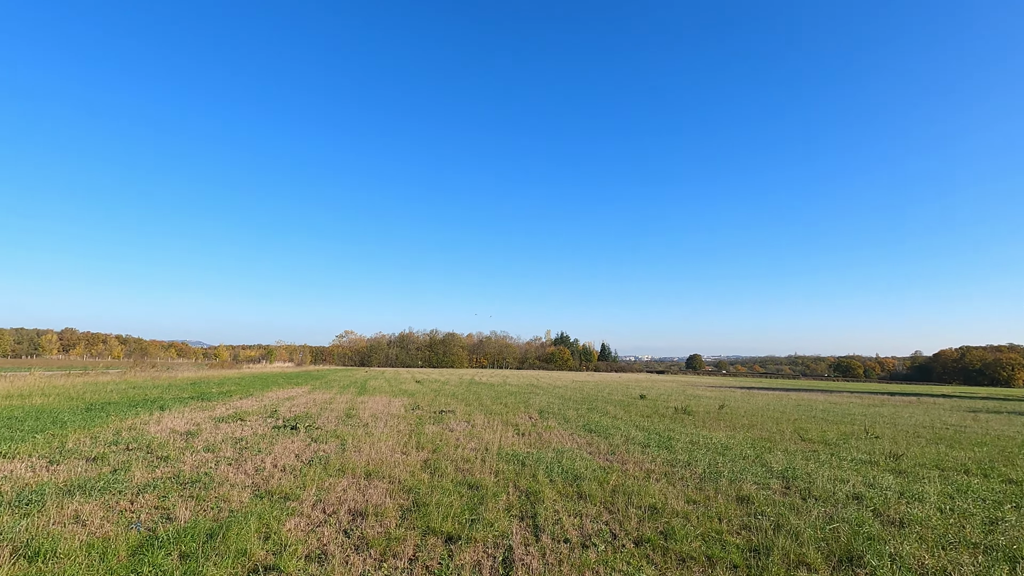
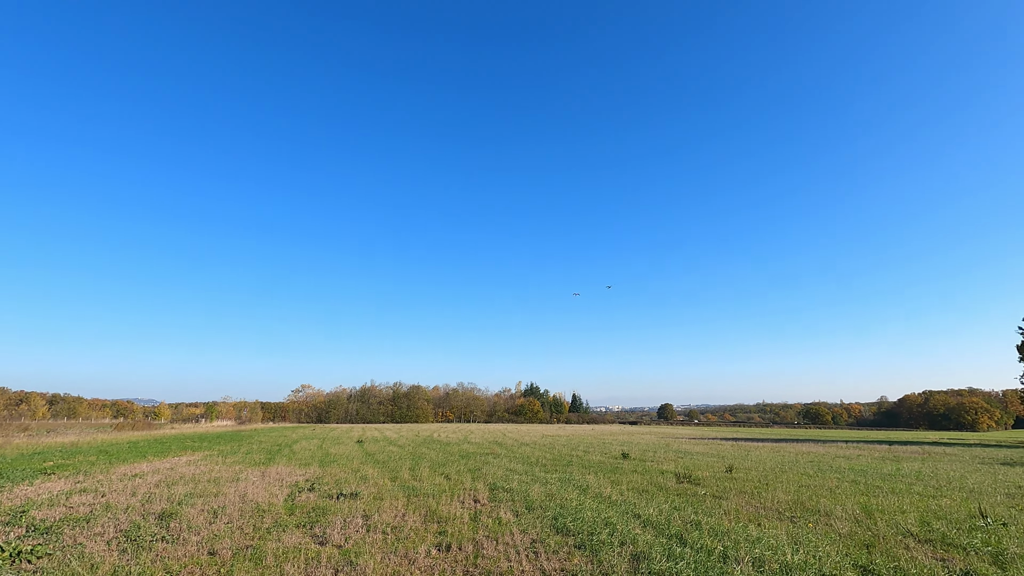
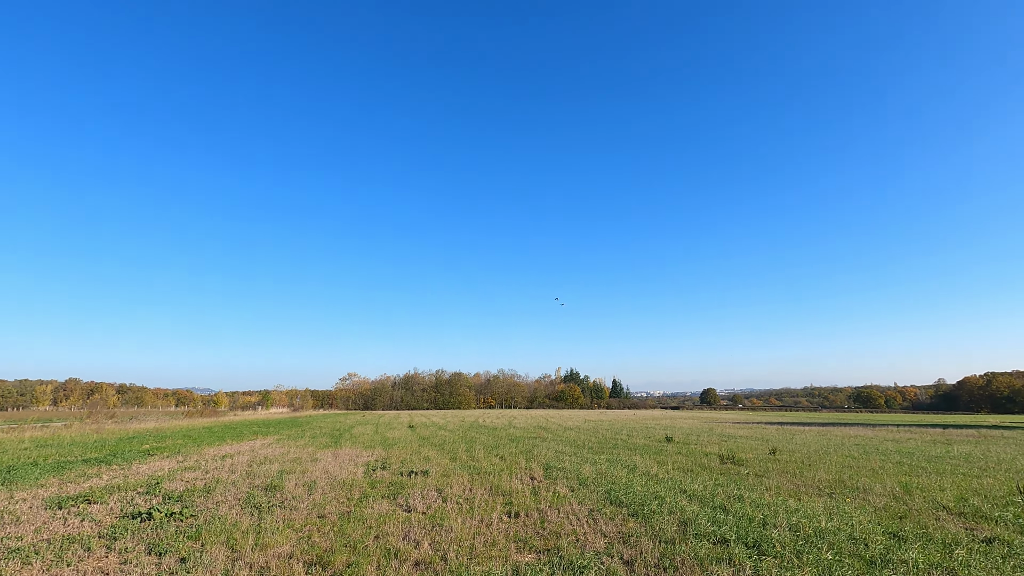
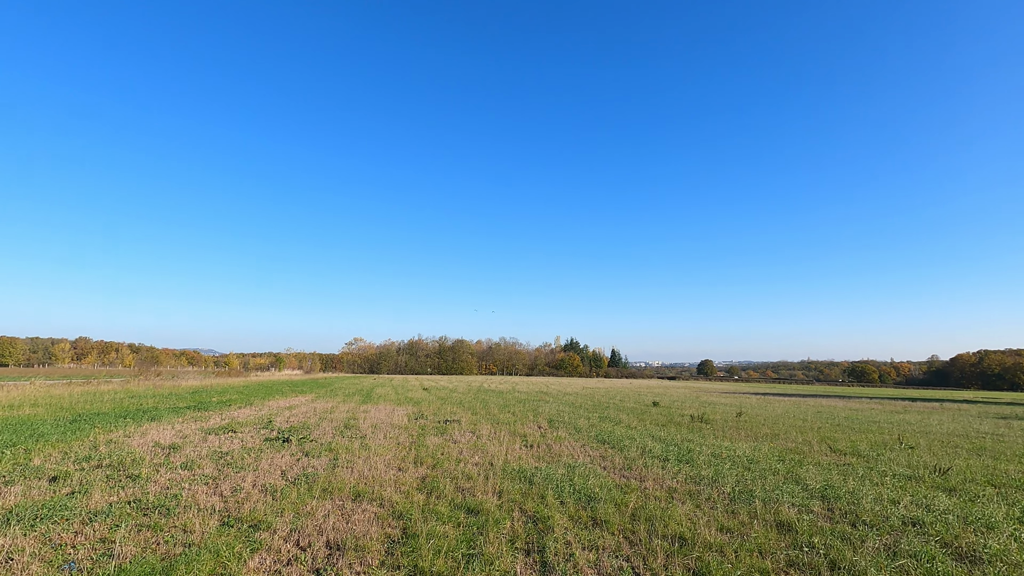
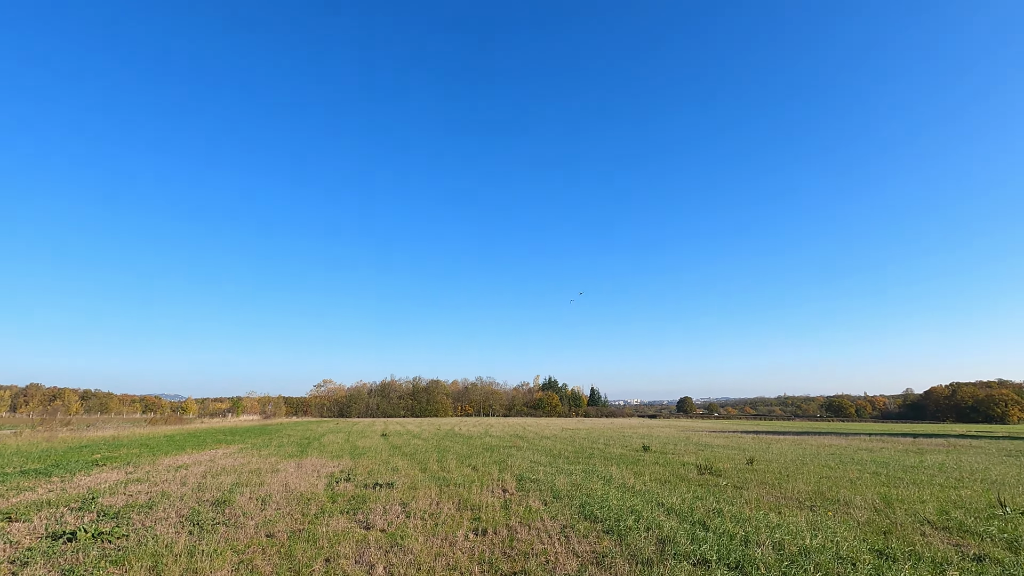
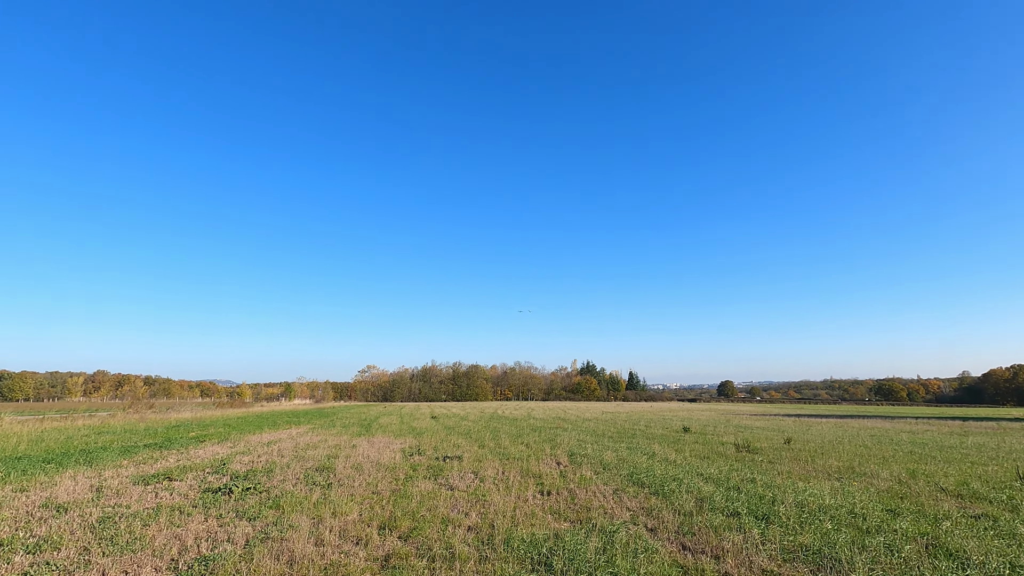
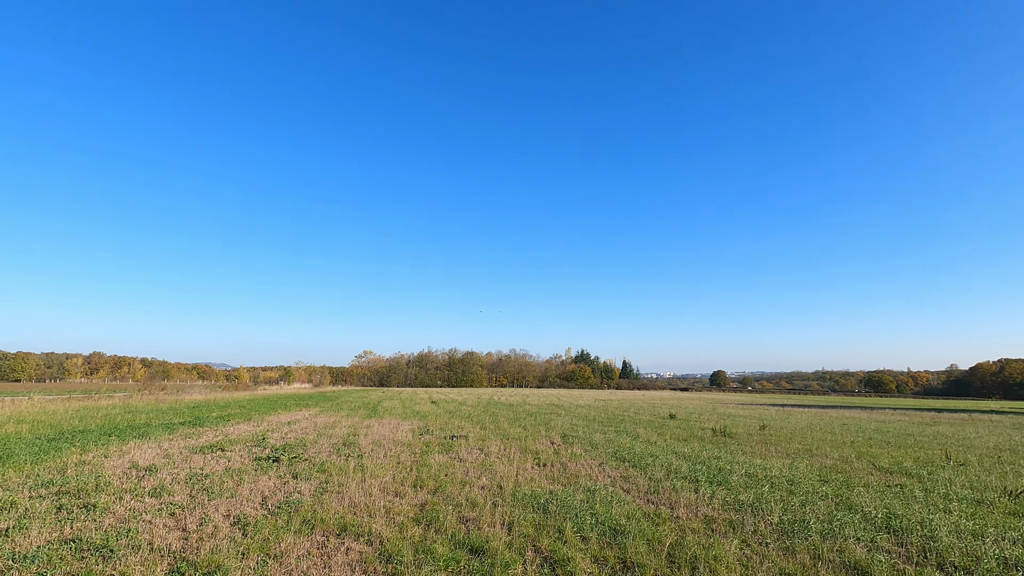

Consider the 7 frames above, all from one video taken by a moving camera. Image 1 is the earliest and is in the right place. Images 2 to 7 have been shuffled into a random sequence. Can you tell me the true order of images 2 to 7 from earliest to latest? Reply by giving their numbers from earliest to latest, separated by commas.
4, 7, 6, 3, 5, 2
